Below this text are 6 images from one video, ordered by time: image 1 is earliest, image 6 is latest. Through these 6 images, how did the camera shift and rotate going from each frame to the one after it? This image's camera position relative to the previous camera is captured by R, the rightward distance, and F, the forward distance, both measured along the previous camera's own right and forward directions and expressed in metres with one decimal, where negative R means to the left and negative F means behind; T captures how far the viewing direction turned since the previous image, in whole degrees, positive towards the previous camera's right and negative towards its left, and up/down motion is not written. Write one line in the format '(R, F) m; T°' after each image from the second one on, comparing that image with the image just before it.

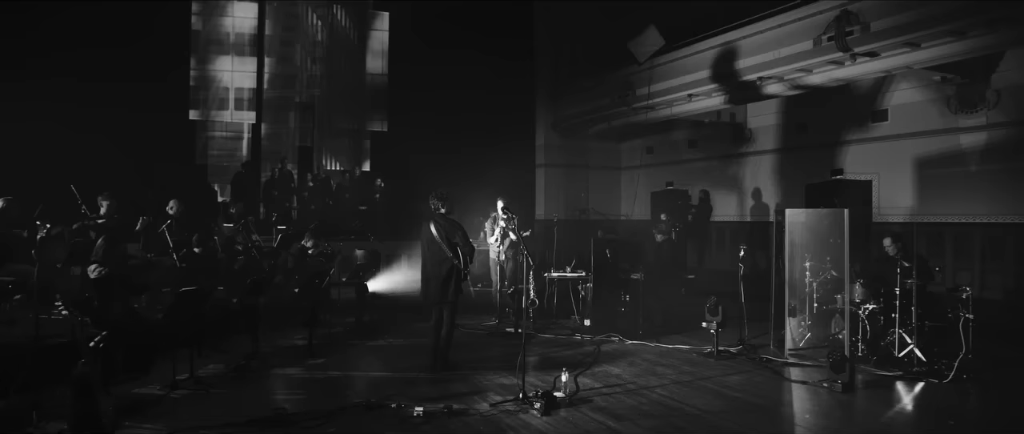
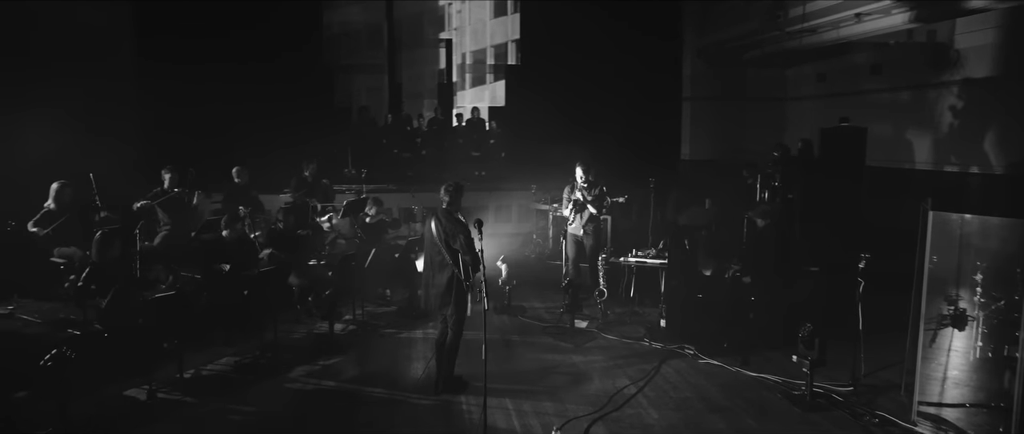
(+1.5, +1.6) m; -17°
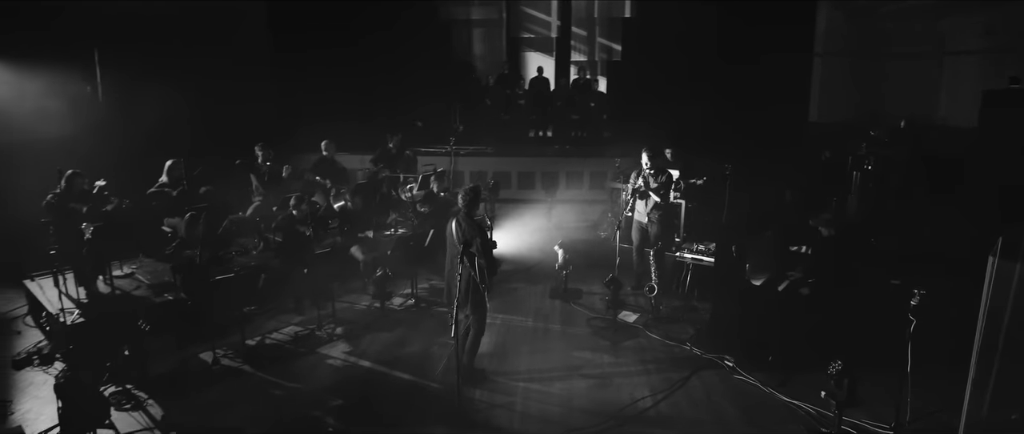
(+1.1, +0.2) m; -13°
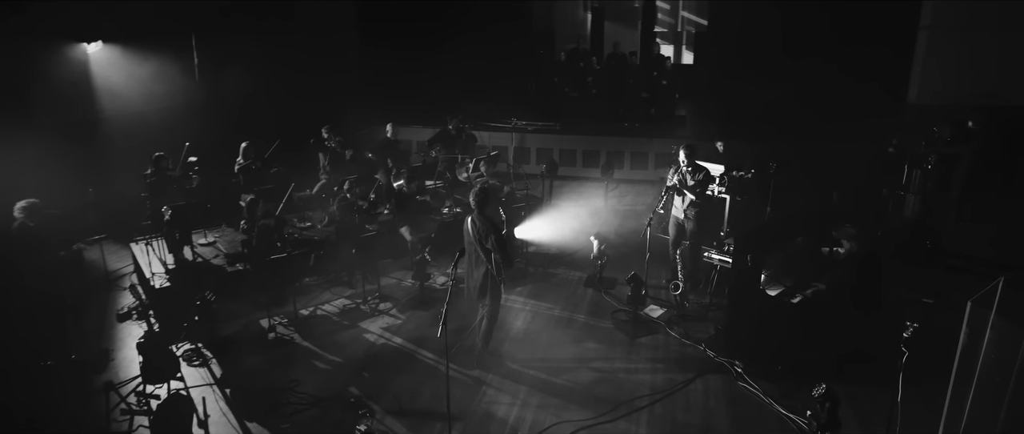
(+0.8, -0.3) m; -9°
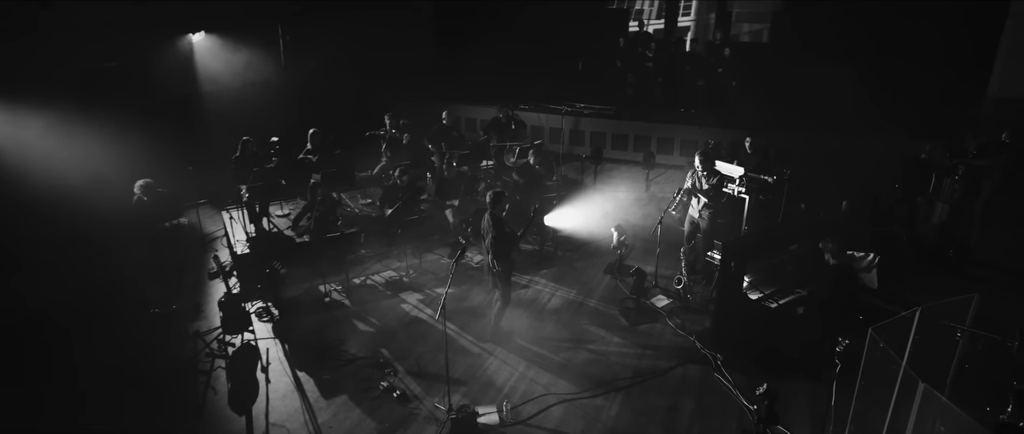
(+0.9, -0.9) m; -8°
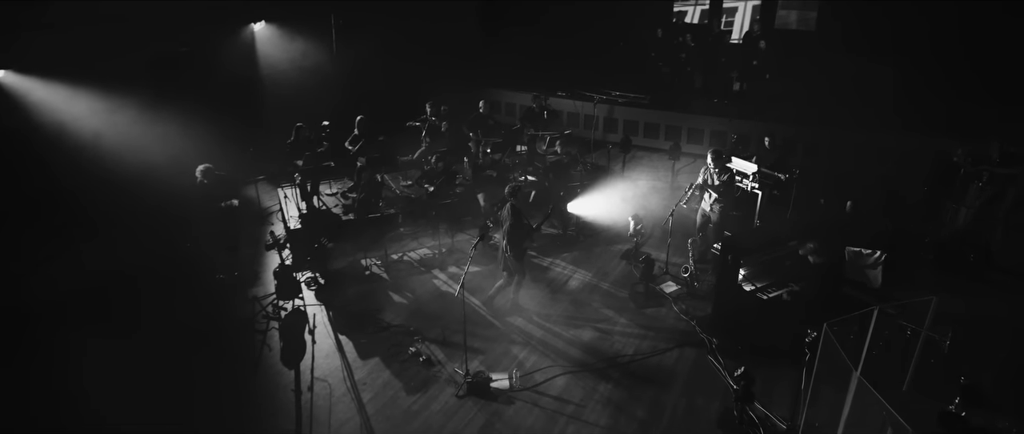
(+0.4, -0.8) m; -4°
